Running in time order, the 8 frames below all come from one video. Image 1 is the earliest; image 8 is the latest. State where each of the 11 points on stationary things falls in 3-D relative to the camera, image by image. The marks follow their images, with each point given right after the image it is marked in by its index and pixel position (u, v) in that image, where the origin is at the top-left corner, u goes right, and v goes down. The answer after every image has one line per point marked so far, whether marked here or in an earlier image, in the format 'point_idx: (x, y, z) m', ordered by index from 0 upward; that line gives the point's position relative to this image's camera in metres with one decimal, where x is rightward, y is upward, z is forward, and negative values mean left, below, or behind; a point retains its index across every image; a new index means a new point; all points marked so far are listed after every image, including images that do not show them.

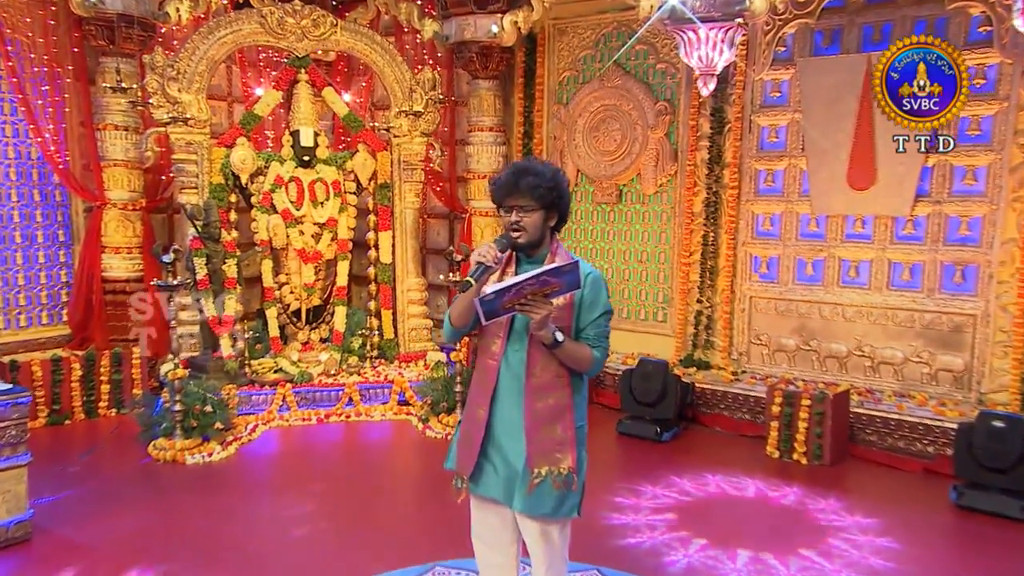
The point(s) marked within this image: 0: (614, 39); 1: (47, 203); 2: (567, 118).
0: (+0.8, +1.8, +5.5) m
1: (-3.3, +0.6, +5.2) m
2: (+0.4, +1.3, +5.7) m
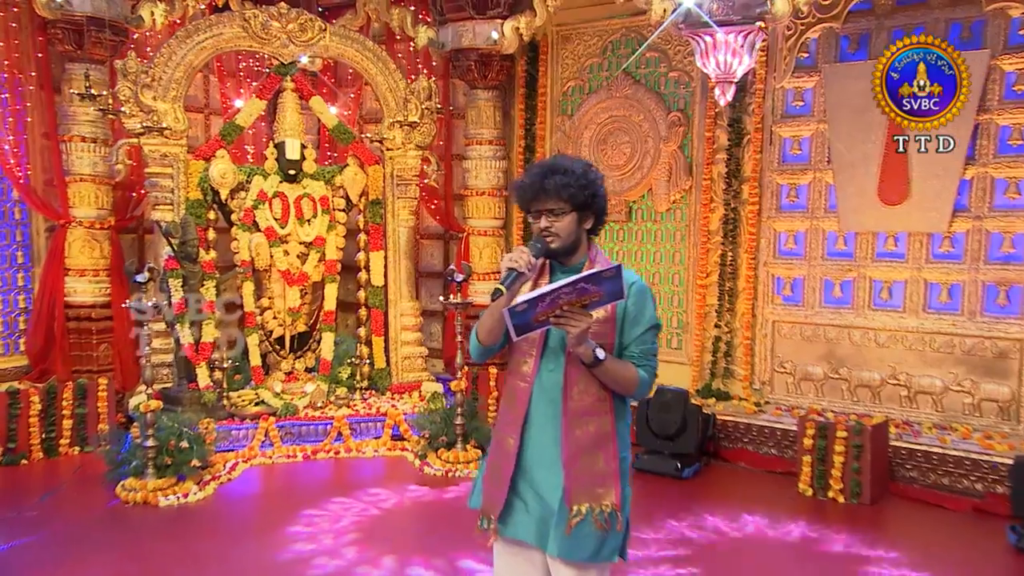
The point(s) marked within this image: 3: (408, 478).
0: (+0.8, +1.7, +5.1) m
1: (-3.3, +0.4, +4.8) m
2: (+0.4, +1.1, +5.4) m
3: (-0.6, -1.1, +4.3) m
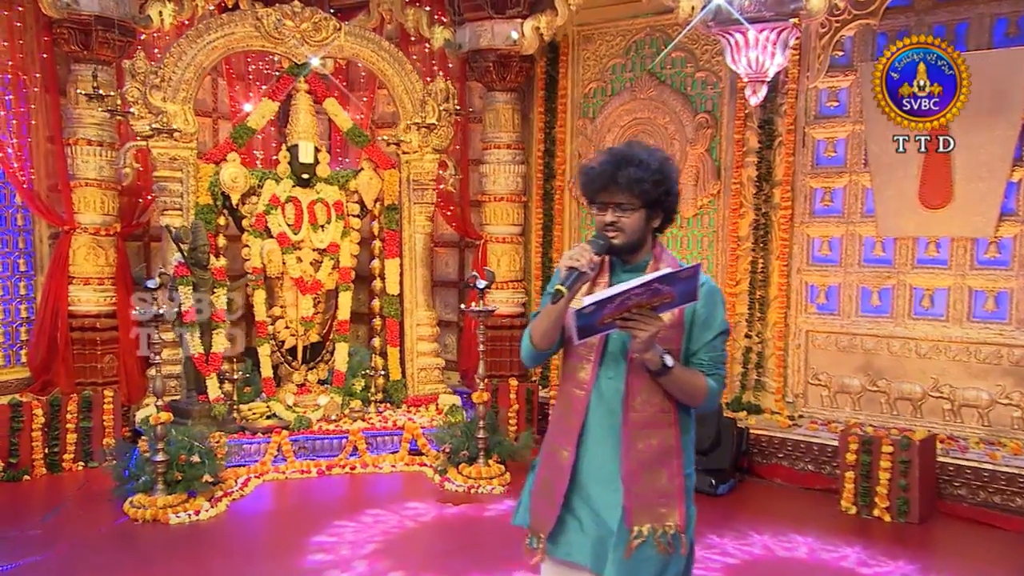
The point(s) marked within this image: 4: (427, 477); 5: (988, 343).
0: (+0.9, +1.6, +5.0) m
1: (-3.2, +0.4, +4.6) m
2: (+0.6, +1.1, +5.2) m
3: (-0.4, -1.1, +4.0) m
4: (-0.5, -1.1, +4.2) m
5: (+2.6, -0.3, +4.1) m
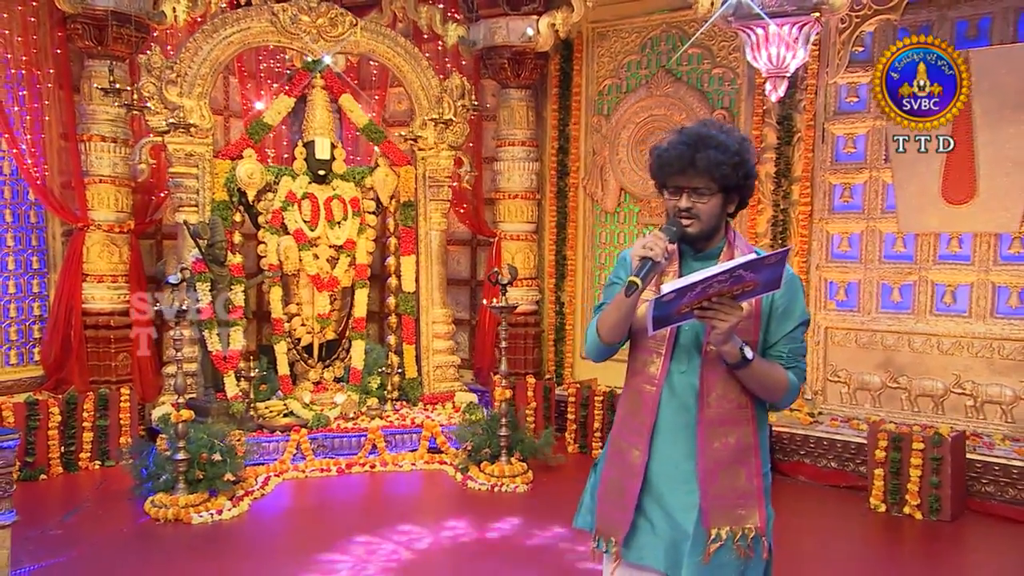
0: (+1.0, +1.6, +4.9) m
1: (-3.0, +0.4, +4.6) m
2: (+0.7, +1.1, +5.2) m
3: (-0.3, -1.1, +4.0) m
4: (-0.4, -1.1, +4.2) m
5: (+2.7, -0.3, +4.0) m
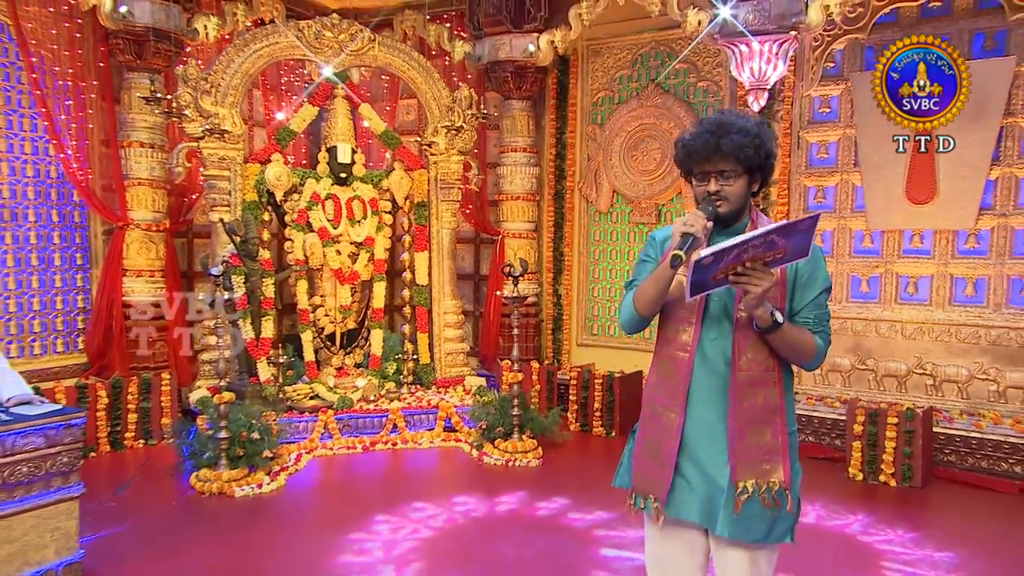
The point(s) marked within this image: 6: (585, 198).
0: (+1.0, +1.7, +5.4) m
1: (-3.0, +0.4, +4.9) m
2: (+0.7, +1.1, +5.6) m
3: (-0.3, -1.1, +4.4) m
4: (-0.3, -1.0, +4.6) m
5: (+2.8, -0.2, +4.5) m
6: (+0.6, +0.7, +5.8) m
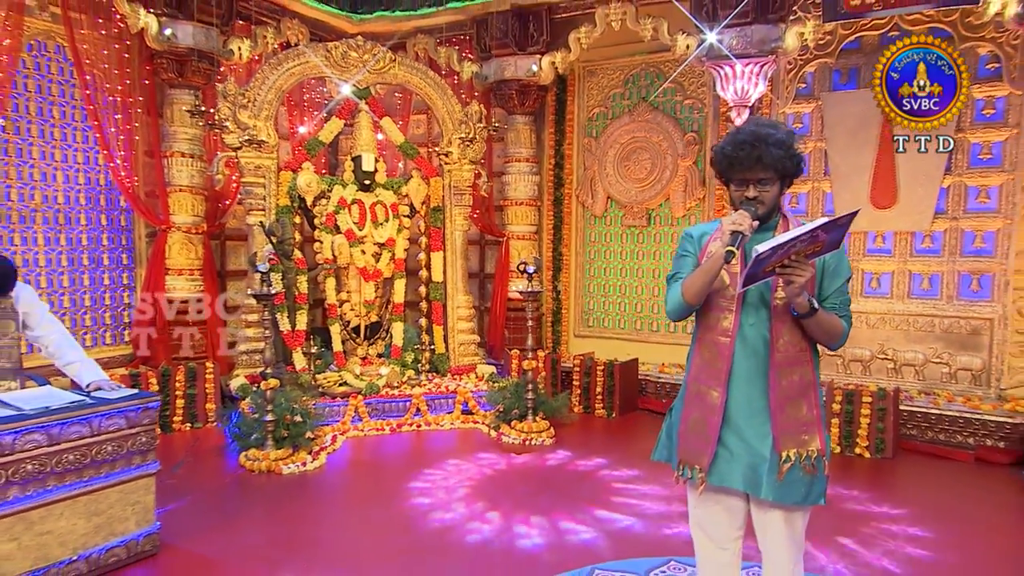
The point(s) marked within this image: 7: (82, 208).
0: (+1.1, +1.7, +6.0) m
1: (-2.9, +0.5, +5.4) m
2: (+0.7, +1.2, +6.2) m
3: (-0.2, -1.0, +5.0) m
4: (-0.2, -1.0, +5.2) m
5: (+2.9, -0.2, +5.2) m
6: (+0.6, +0.7, +6.3) m
7: (-3.2, +0.6, +5.4) m
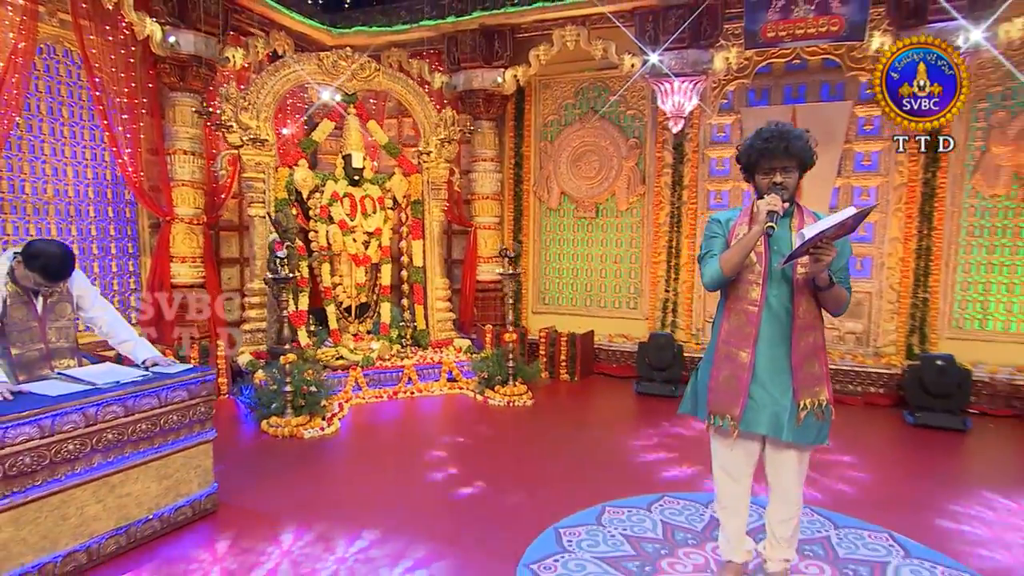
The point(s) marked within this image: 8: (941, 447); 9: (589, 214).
0: (+0.8, +1.9, +7.0) m
1: (-3.1, +0.6, +5.9) m
2: (+0.4, +1.3, +7.1) m
3: (-0.3, -0.9, +5.8) m
4: (-0.4, -0.9, +6.0) m
5: (+2.7, 0.0, +6.4) m
6: (+0.3, +0.9, +7.3) m
7: (-3.3, +0.7, +5.8) m
8: (+2.9, -1.1, +5.0) m
9: (+0.8, +0.7, +7.0) m
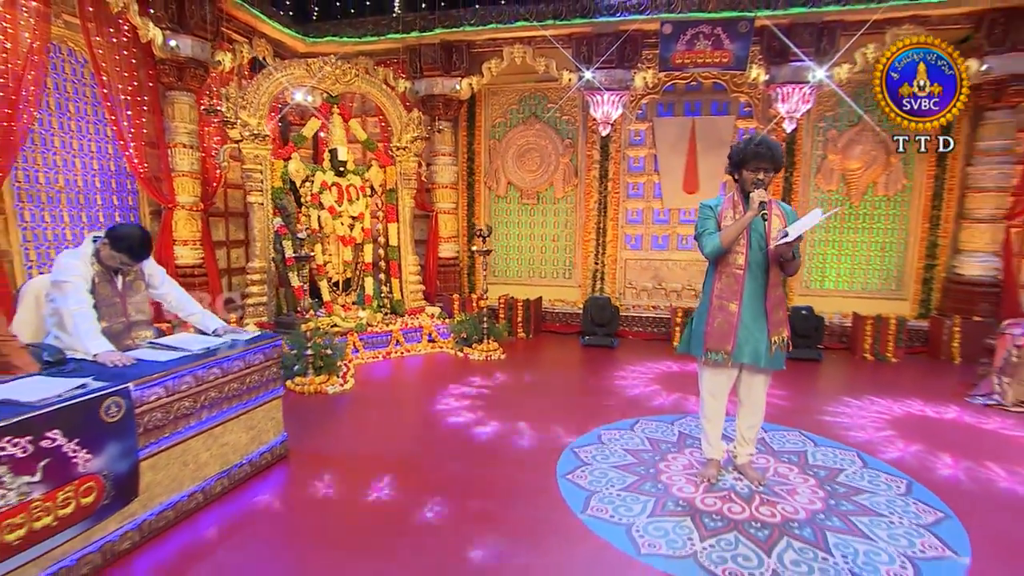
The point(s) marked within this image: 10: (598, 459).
0: (+0.2, +2.2, +8.3) m
1: (-3.3, +0.7, +6.4) m
2: (-0.2, +1.6, +8.4) m
3: (-0.5, -0.7, +7.1) m
4: (-0.6, -0.6, +7.2) m
5: (+2.2, +0.3, +8.3) m
6: (-0.3, +1.2, +8.5) m
7: (-3.5, +0.8, +6.3) m
8: (+2.8, -0.8, +7.1) m
9: (+0.2, +1.0, +8.4) m
10: (+0.6, -1.2, +5.1) m
